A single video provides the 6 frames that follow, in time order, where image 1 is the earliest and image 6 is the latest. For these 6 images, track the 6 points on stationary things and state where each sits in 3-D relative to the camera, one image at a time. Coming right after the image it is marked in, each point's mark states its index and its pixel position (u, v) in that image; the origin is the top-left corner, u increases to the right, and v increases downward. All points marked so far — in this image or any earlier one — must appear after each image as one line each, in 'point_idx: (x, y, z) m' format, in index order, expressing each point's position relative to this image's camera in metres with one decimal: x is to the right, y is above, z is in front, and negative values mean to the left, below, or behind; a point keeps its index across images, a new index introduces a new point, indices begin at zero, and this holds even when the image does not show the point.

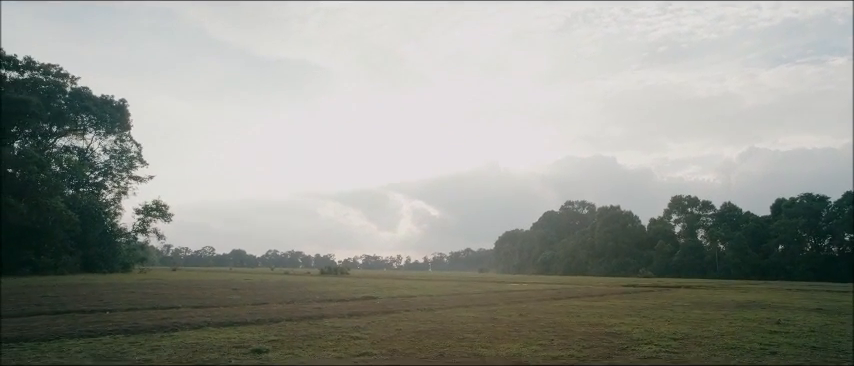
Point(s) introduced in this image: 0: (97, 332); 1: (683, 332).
0: (-6.7, -3.0, +12.1) m
1: (+5.5, -3.2, +12.9) m
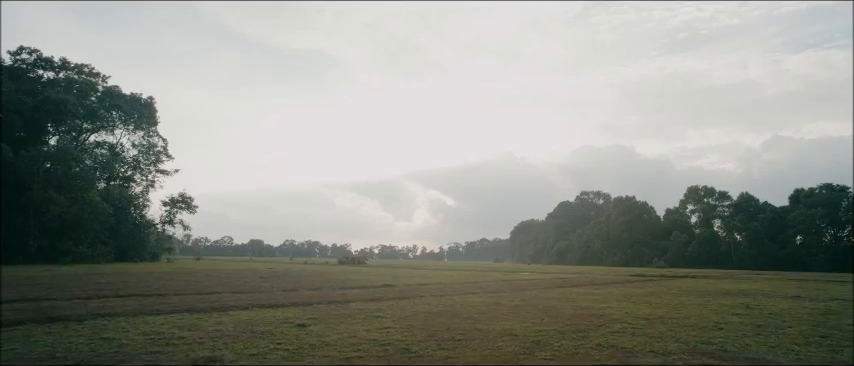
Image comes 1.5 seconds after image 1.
0: (-6.4, -3.1, +14.7) m
1: (+5.8, -3.3, +15.1) m
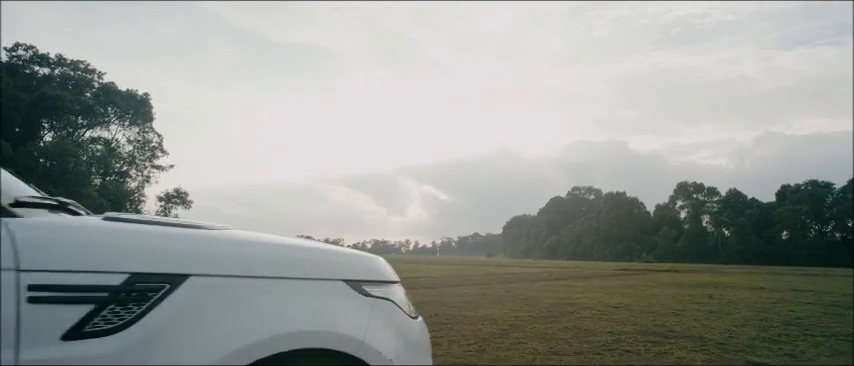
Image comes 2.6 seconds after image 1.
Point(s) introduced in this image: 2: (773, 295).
0: (-6.7, -3.1, +16.0) m
1: (+5.5, -3.3, +16.6) m
2: (+10.5, -3.4, +18.1) m
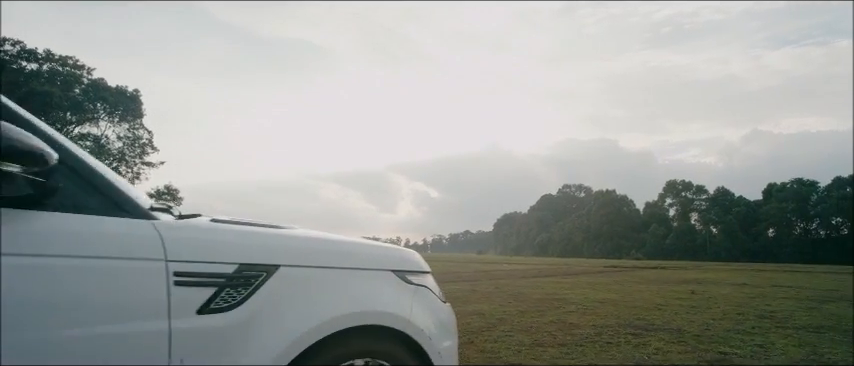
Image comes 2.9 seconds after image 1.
0: (-7.0, -3.1, +16.3) m
1: (+5.2, -3.3, +17.1) m
2: (+10.2, -3.4, +18.6) m
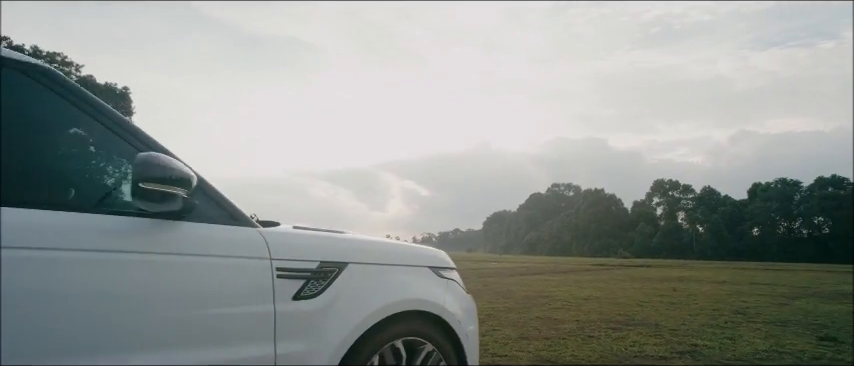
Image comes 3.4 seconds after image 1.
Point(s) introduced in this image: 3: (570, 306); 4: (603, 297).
0: (-7.2, -3.1, +16.7) m
1: (+5.0, -3.3, +17.7) m
2: (+9.9, -3.4, +19.3) m
3: (+3.5, -3.0, +14.6) m
4: (+5.0, -3.3, +17.0) m
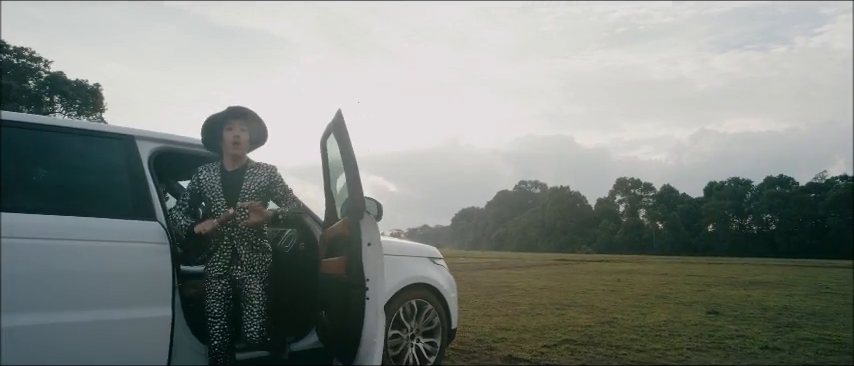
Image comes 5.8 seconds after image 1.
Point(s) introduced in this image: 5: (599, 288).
0: (-7.9, -3.2, +18.9) m
1: (+4.2, -3.5, +20.5) m
2: (+9.1, -3.6, +22.4) m
3: (+2.9, -3.2, +17.4) m
4: (+4.3, -3.5, +19.8) m
5: (+5.4, -3.3, +18.8) m
